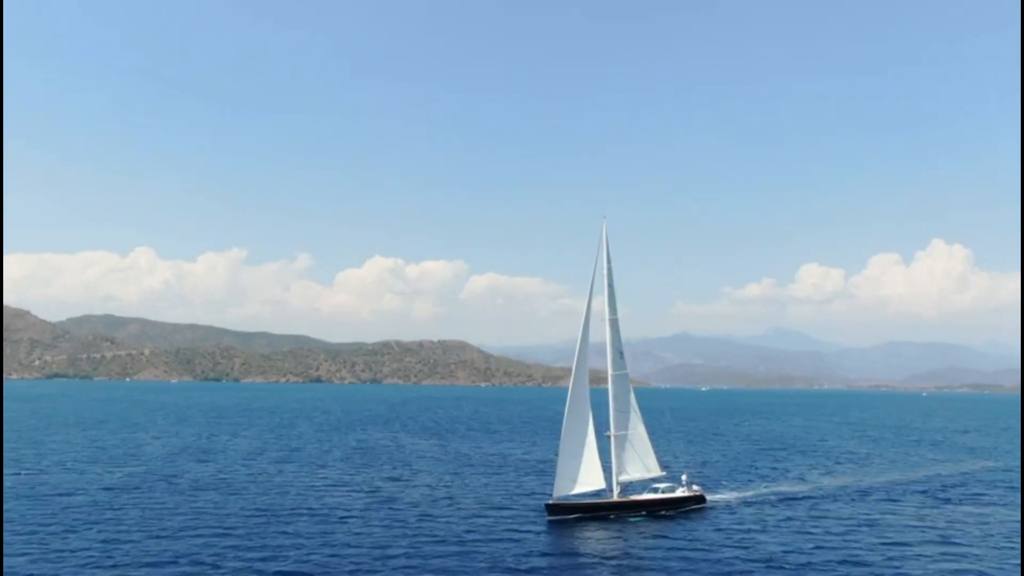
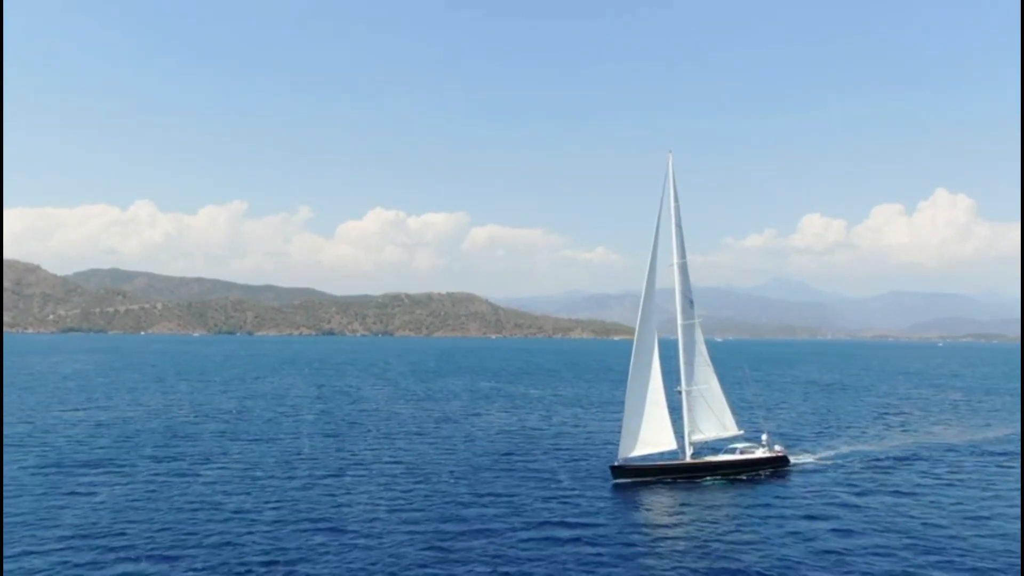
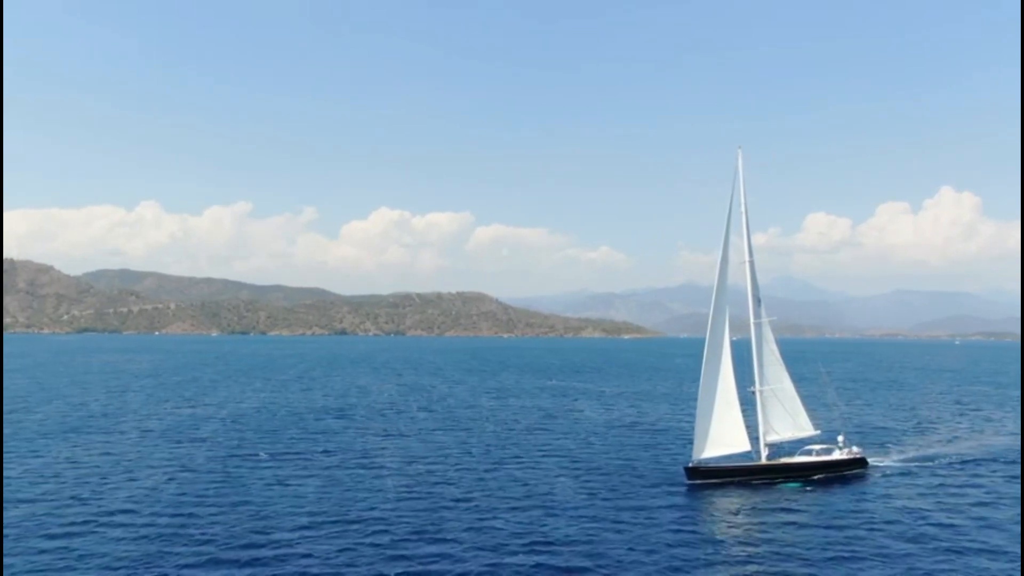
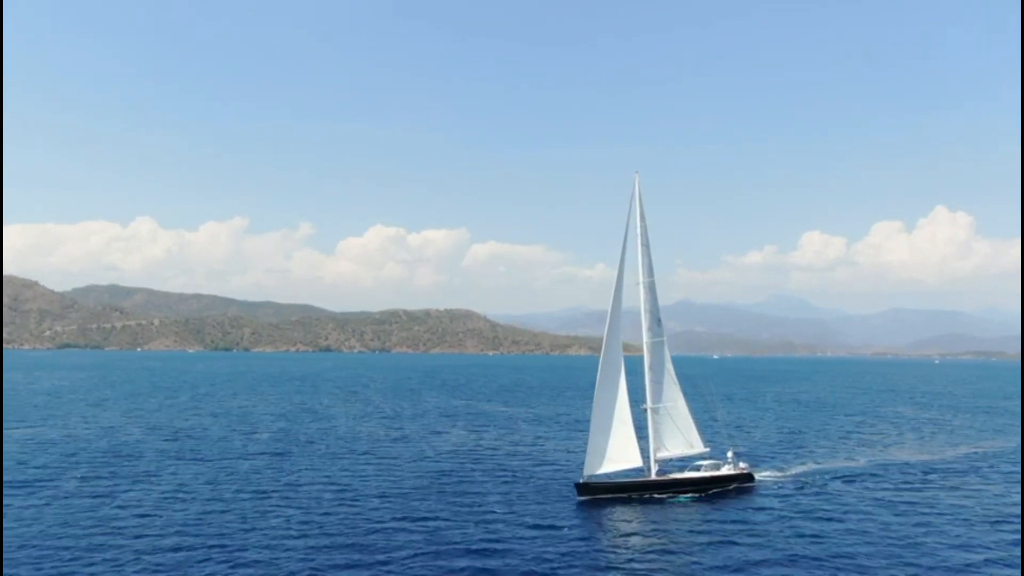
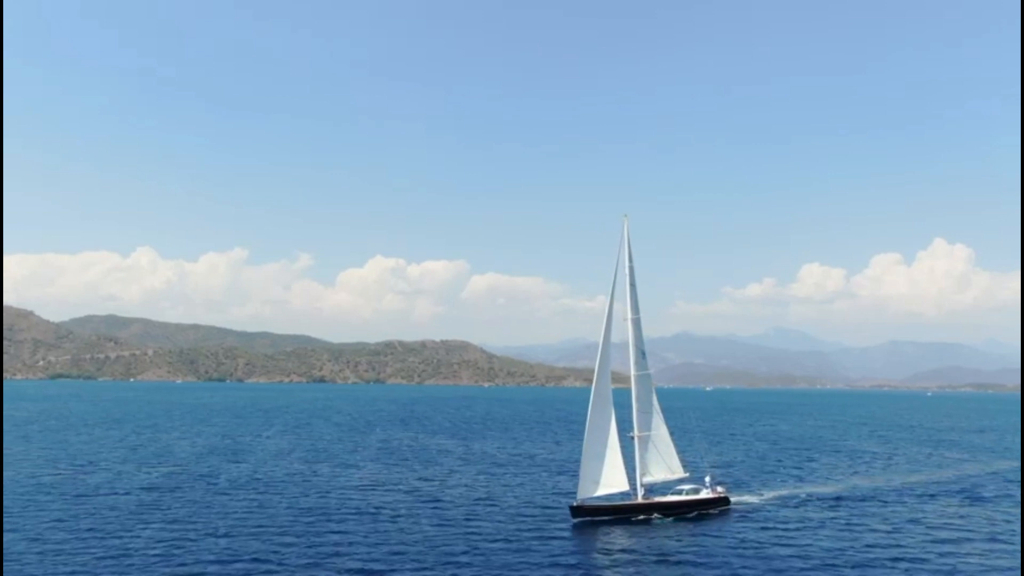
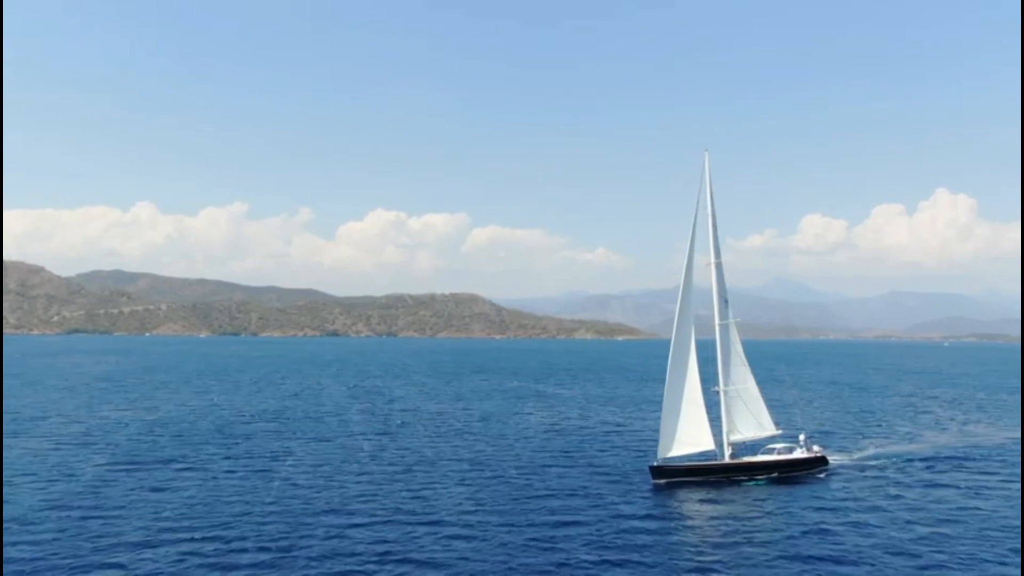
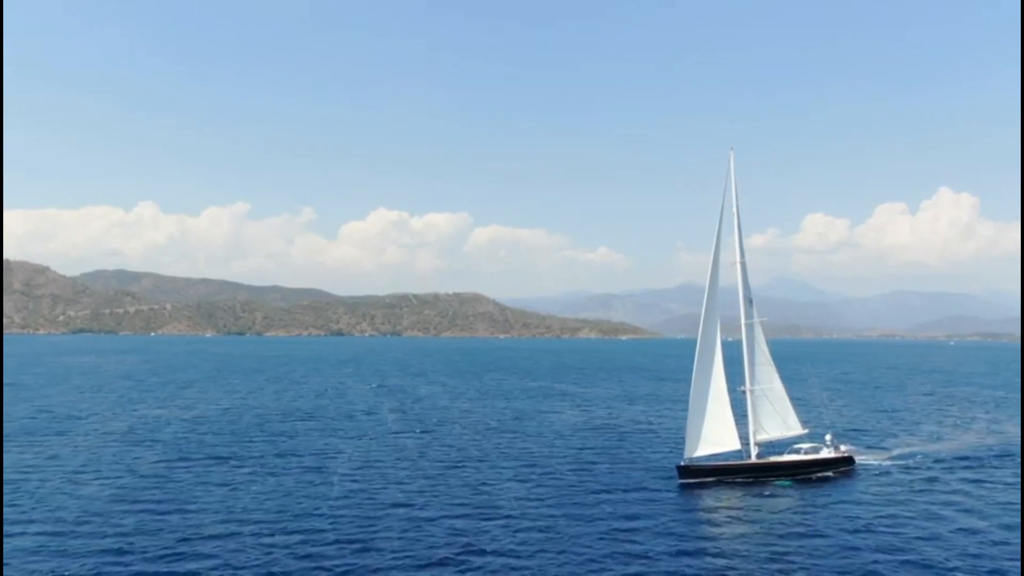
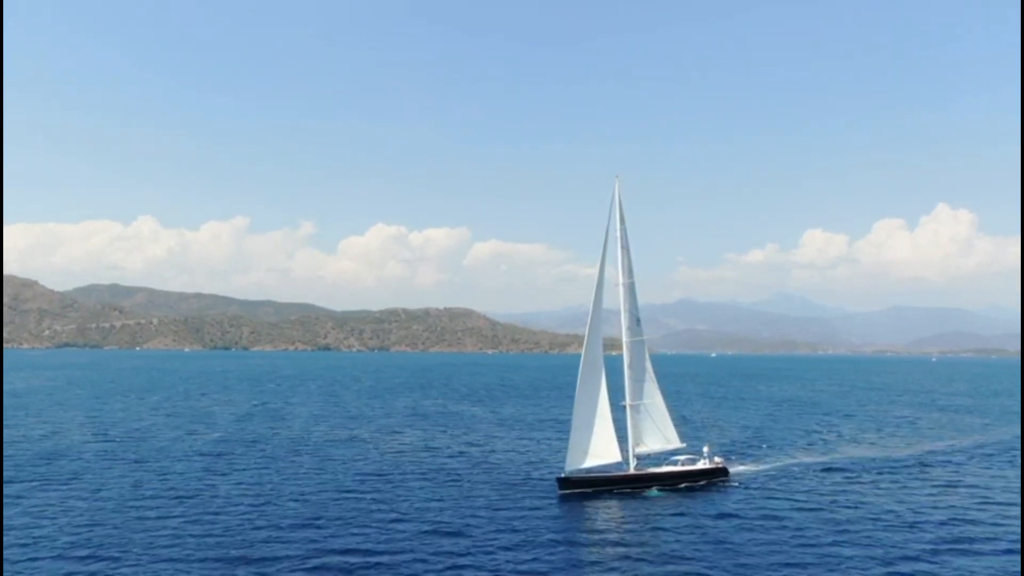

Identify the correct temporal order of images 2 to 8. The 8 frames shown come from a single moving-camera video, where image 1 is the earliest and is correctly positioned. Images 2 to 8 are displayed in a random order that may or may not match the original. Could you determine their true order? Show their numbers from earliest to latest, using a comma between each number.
5, 8, 4, 2, 6, 7, 3
